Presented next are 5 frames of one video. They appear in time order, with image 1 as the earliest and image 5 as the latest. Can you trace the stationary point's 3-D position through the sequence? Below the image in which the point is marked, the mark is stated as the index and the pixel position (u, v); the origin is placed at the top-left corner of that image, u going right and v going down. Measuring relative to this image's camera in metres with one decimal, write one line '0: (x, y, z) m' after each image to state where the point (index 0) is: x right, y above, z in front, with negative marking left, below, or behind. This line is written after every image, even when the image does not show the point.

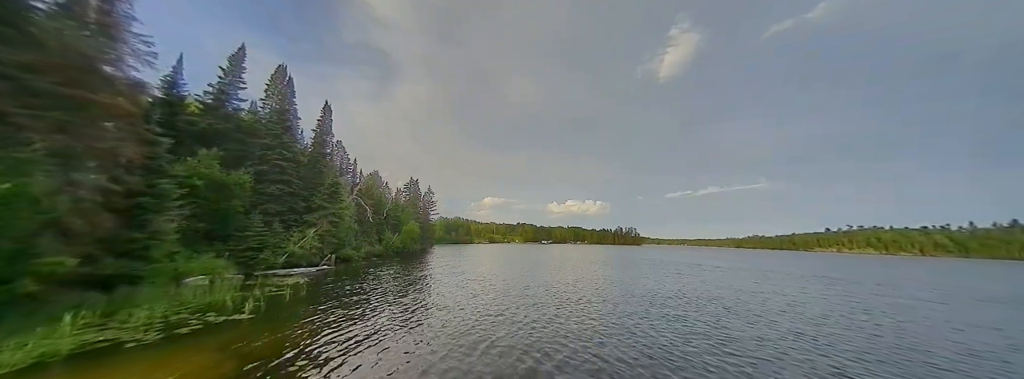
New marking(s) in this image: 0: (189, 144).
0: (-19.8, +2.7, +14.9) m
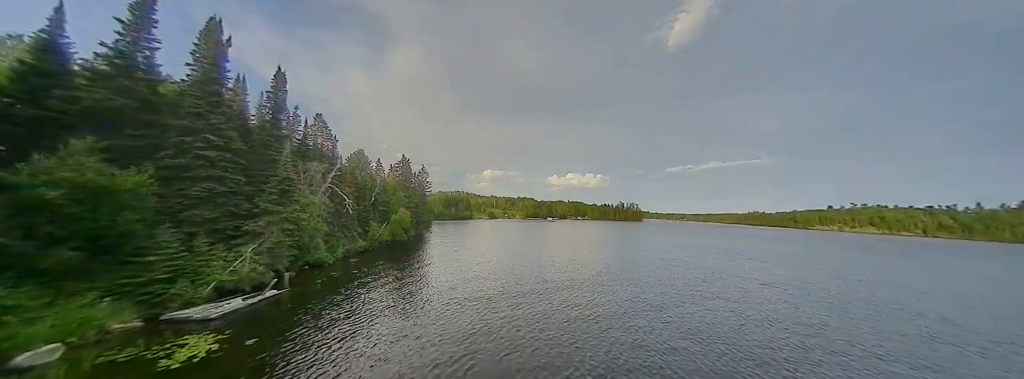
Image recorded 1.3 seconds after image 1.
0: (-19.6, +2.8, +11.2) m
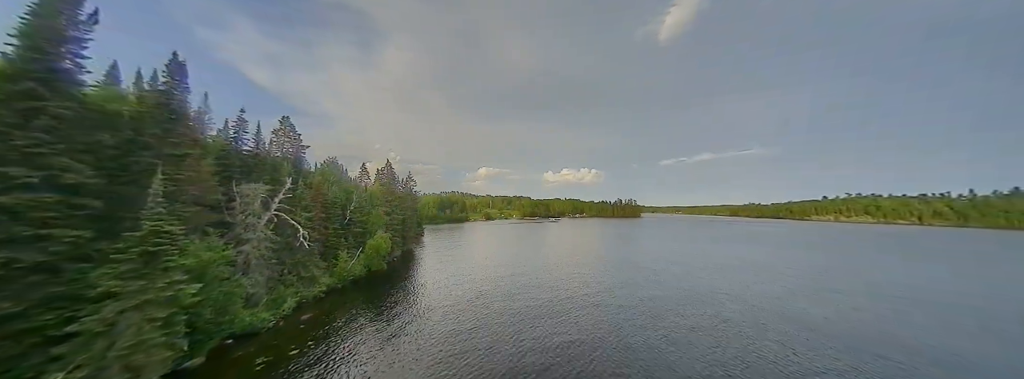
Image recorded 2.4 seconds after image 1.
0: (-19.3, +0.8, +6.5) m
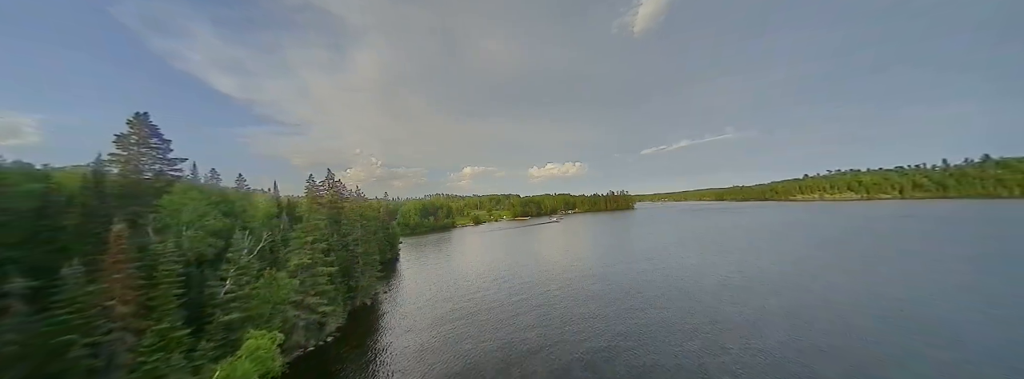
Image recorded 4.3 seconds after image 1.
0: (-17.9, -2.2, -4.6) m
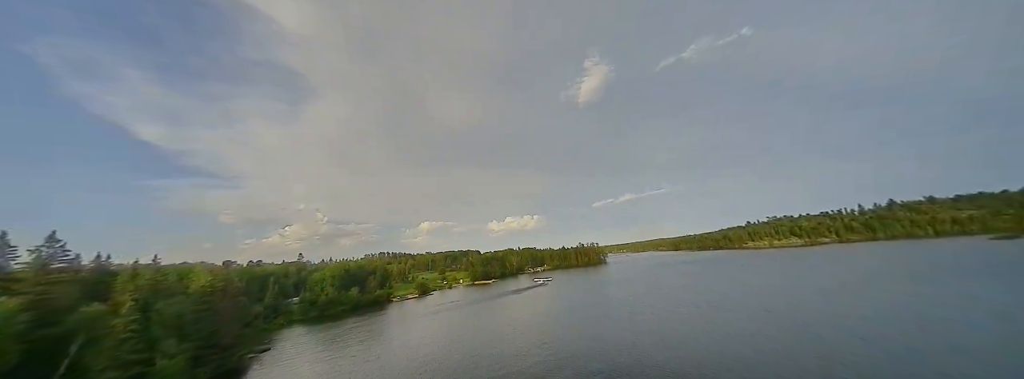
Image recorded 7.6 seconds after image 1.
0: (-12.9, +3.6, -28.2) m
